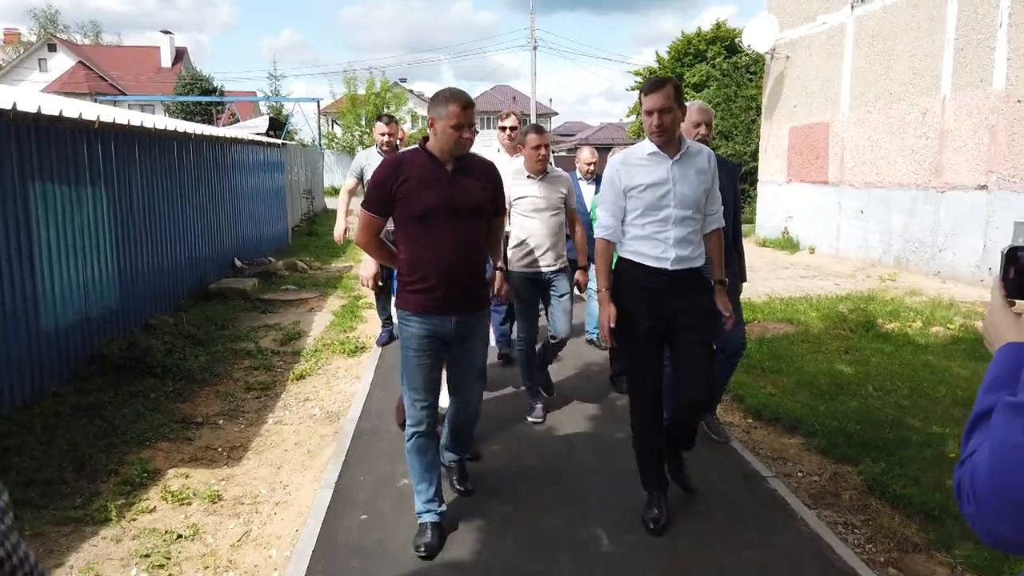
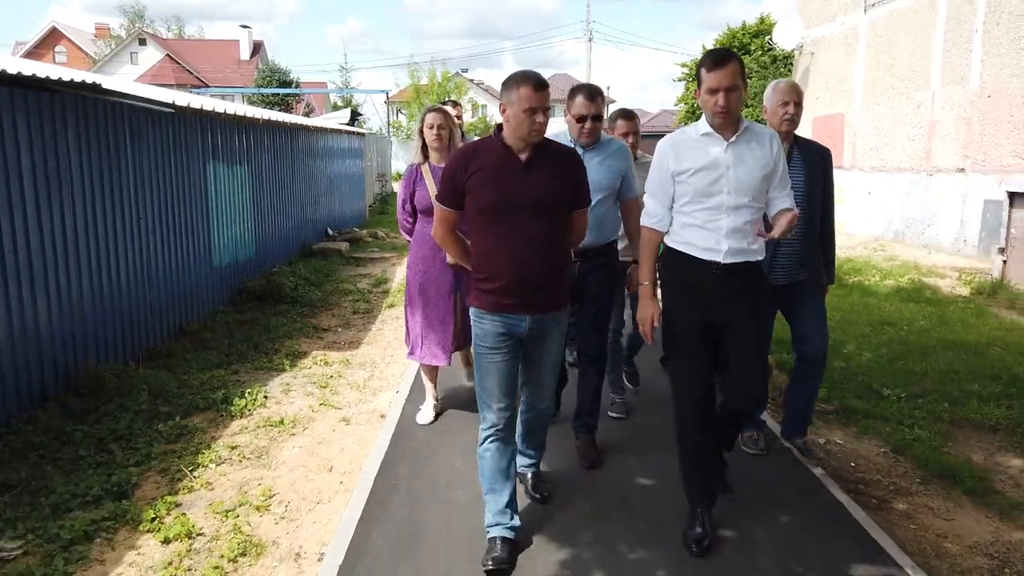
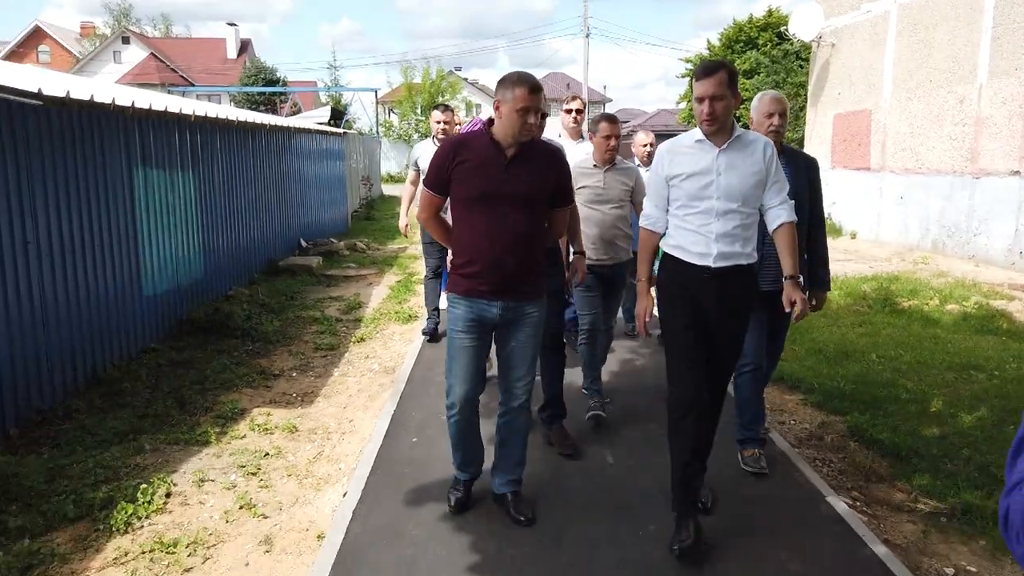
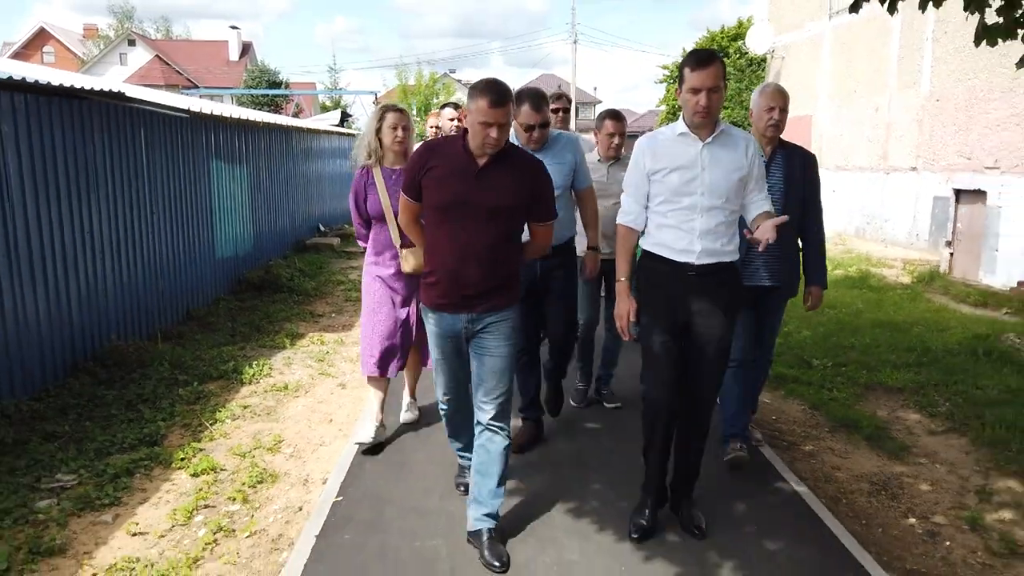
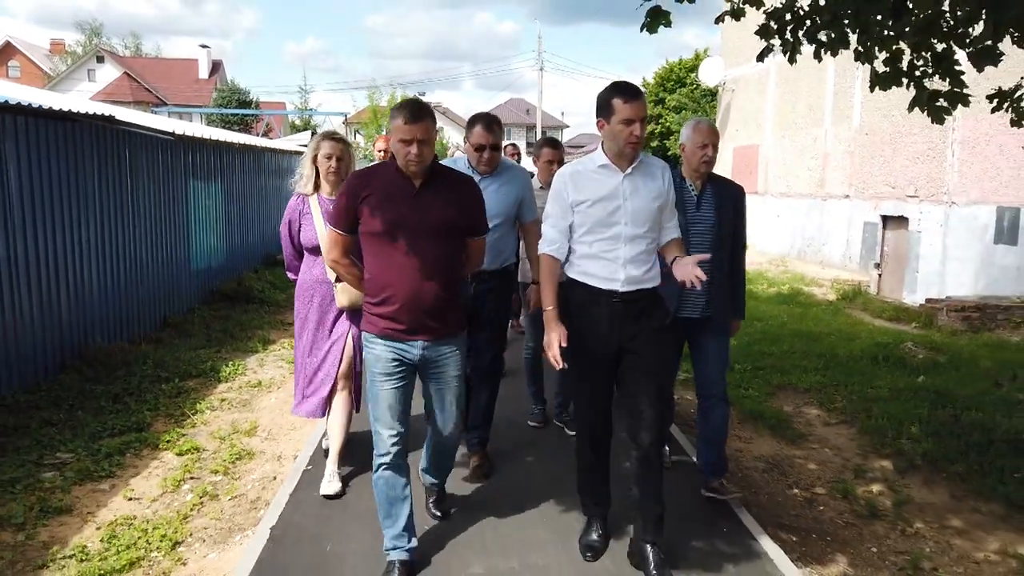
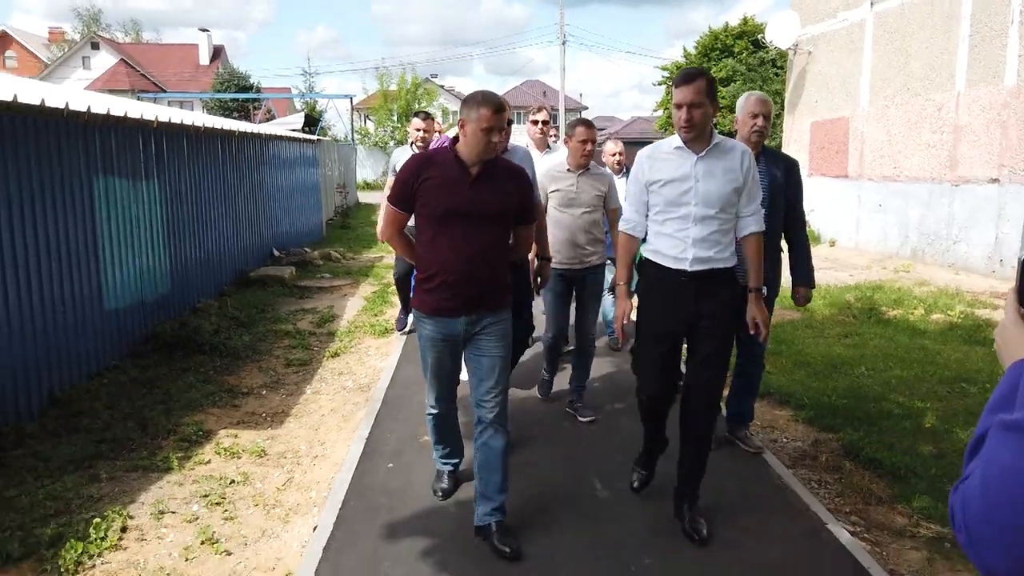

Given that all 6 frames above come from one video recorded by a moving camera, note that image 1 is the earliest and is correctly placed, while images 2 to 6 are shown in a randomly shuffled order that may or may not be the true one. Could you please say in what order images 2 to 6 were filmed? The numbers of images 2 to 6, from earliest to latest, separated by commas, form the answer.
6, 3, 2, 4, 5
